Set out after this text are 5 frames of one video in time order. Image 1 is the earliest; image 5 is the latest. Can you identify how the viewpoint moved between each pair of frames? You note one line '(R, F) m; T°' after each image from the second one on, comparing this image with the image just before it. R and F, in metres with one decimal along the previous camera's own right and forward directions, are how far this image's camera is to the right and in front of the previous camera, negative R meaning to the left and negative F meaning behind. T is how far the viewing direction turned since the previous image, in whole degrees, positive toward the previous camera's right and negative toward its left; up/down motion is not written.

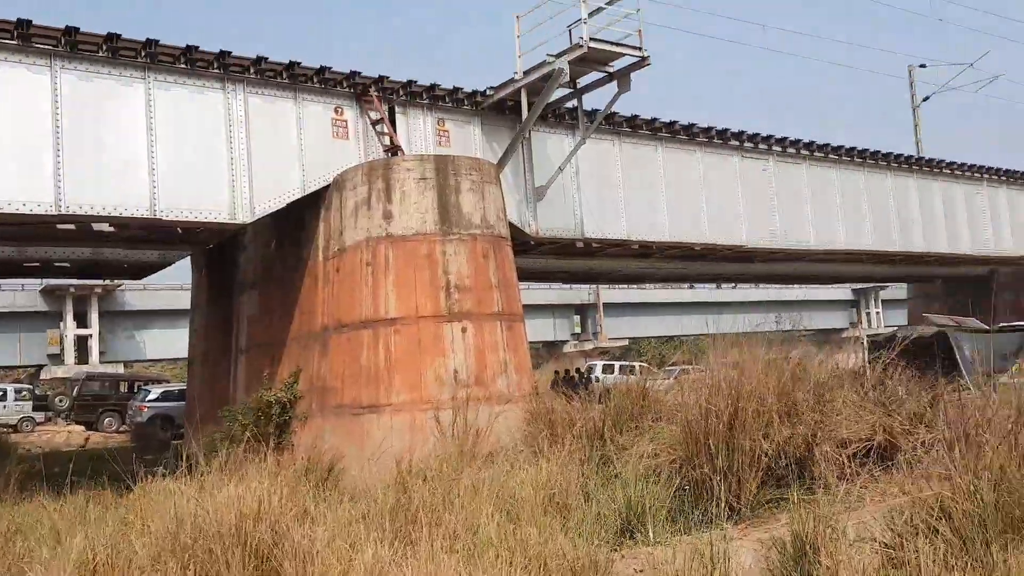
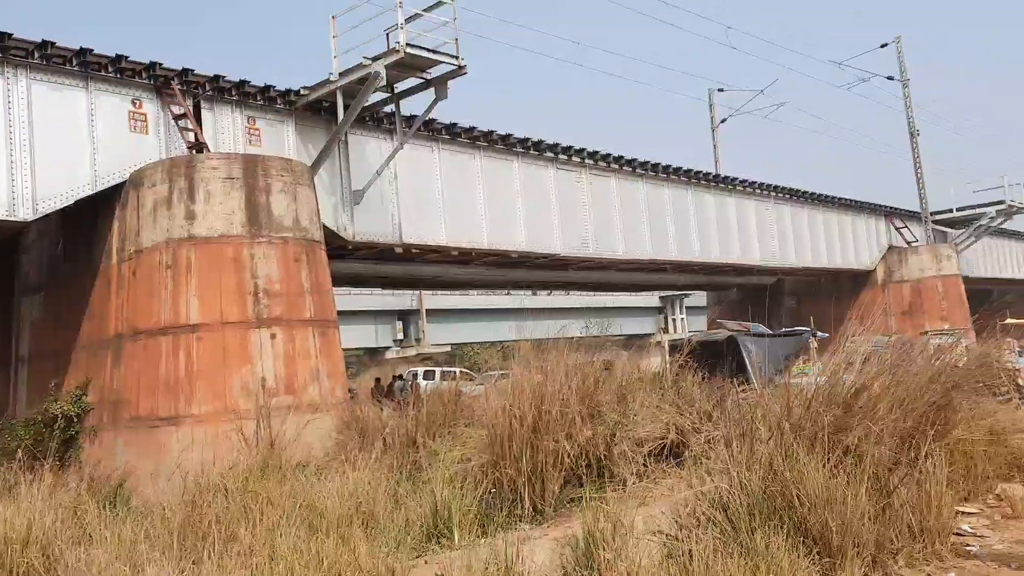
(+2.3, -0.1) m; +10°
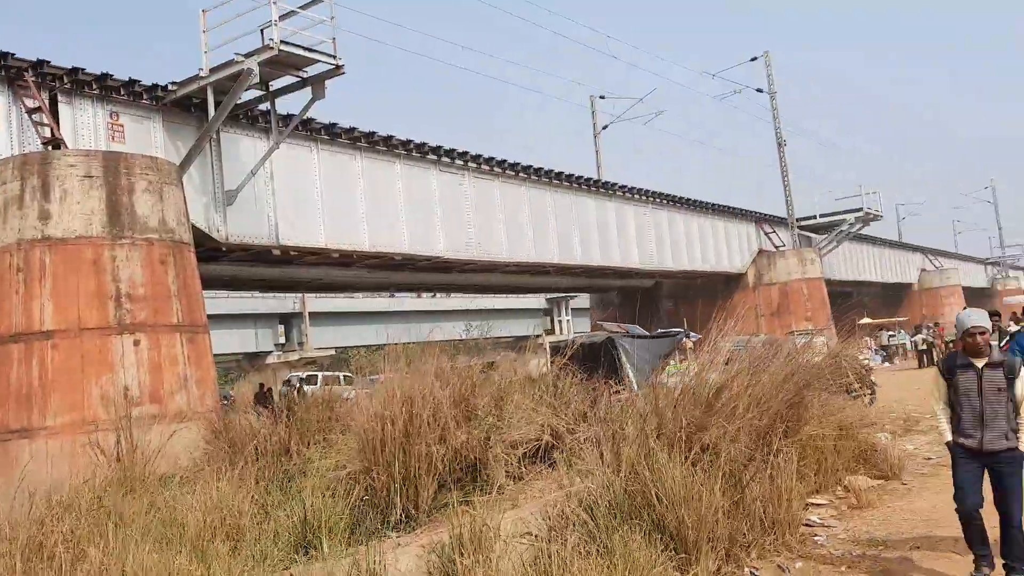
(+2.0, 0.0) m; +6°
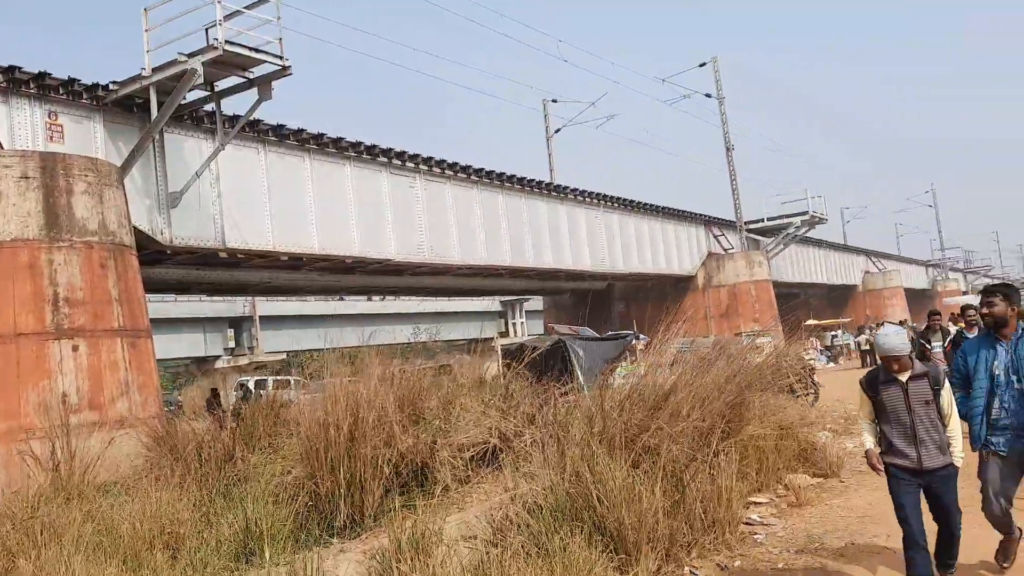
(+1.0, 0.0) m; +2°
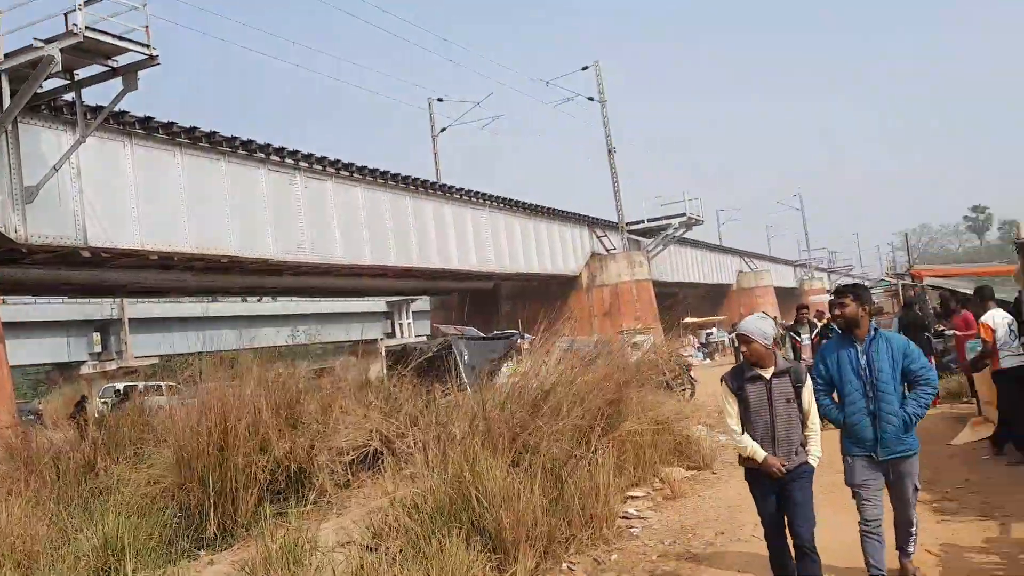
(+1.0, 0.0) m; +7°
